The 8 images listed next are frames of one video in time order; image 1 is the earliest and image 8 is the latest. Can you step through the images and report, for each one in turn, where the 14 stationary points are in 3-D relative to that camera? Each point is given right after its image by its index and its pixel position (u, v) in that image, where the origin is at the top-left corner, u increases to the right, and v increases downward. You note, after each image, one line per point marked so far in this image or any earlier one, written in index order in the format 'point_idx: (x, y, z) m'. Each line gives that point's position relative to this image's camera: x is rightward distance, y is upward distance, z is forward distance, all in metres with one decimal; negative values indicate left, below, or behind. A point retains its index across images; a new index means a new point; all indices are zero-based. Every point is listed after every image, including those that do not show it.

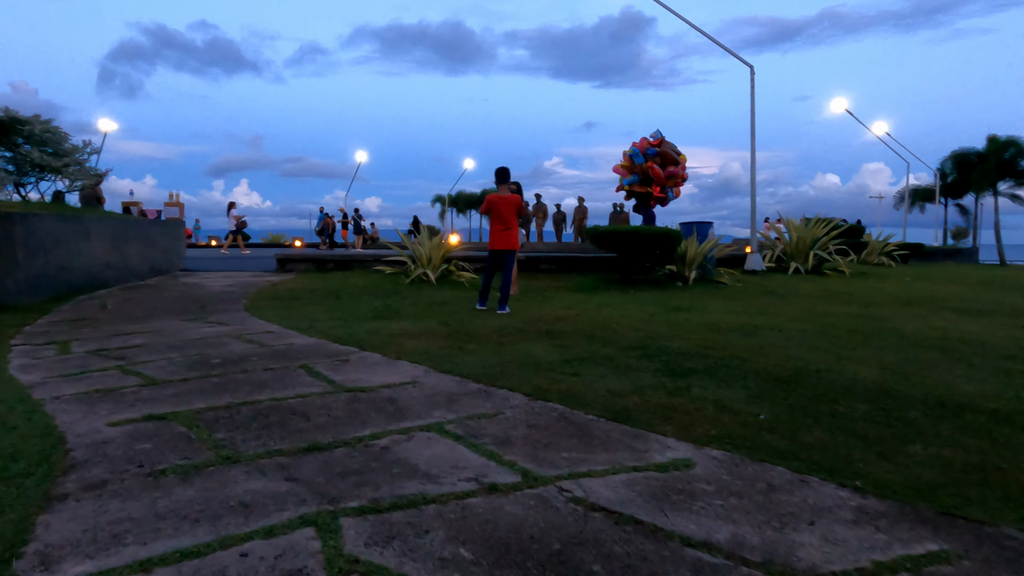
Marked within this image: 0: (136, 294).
0: (-4.3, -0.1, +7.6) m
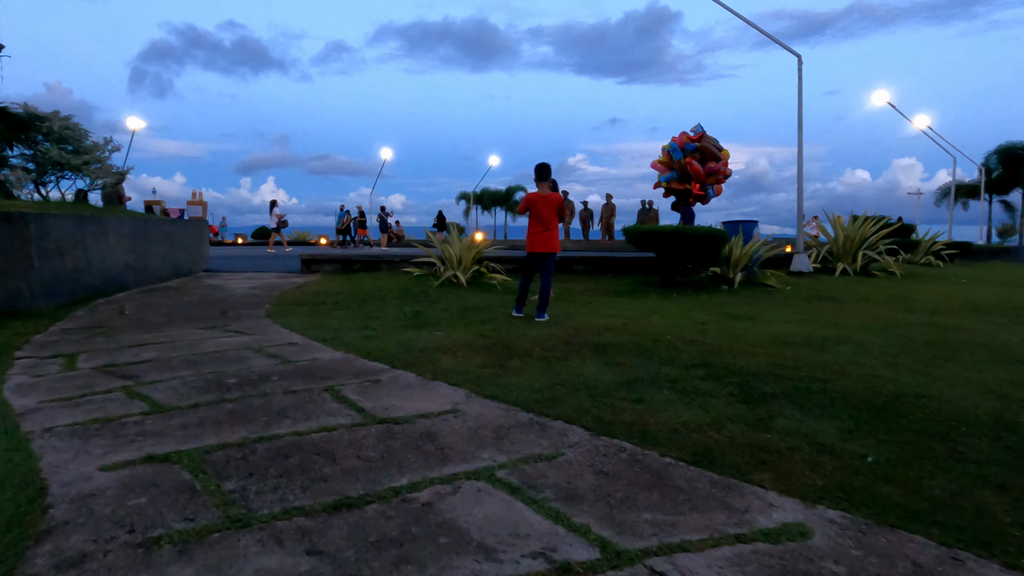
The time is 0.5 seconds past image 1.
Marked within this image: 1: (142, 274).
0: (-3.9, -0.1, +7.3) m
1: (-4.6, +0.2, +8.3) m
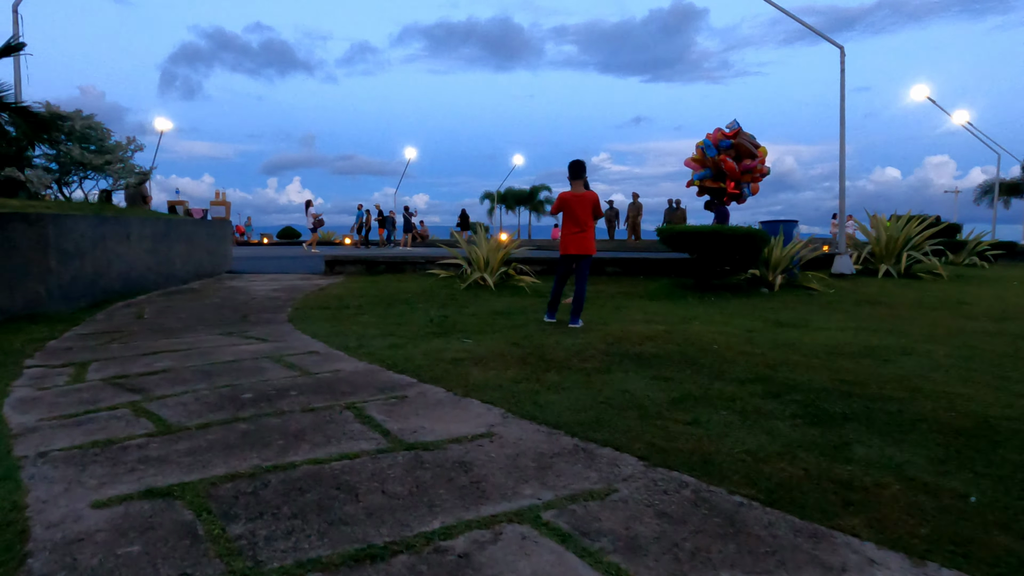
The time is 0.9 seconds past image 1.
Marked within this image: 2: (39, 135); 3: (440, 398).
0: (-3.6, -0.1, +7.1) m
1: (-4.2, +0.1, +8.1) m
2: (-5.2, +1.7, +7.3) m
3: (-0.3, -0.5, +3.2) m
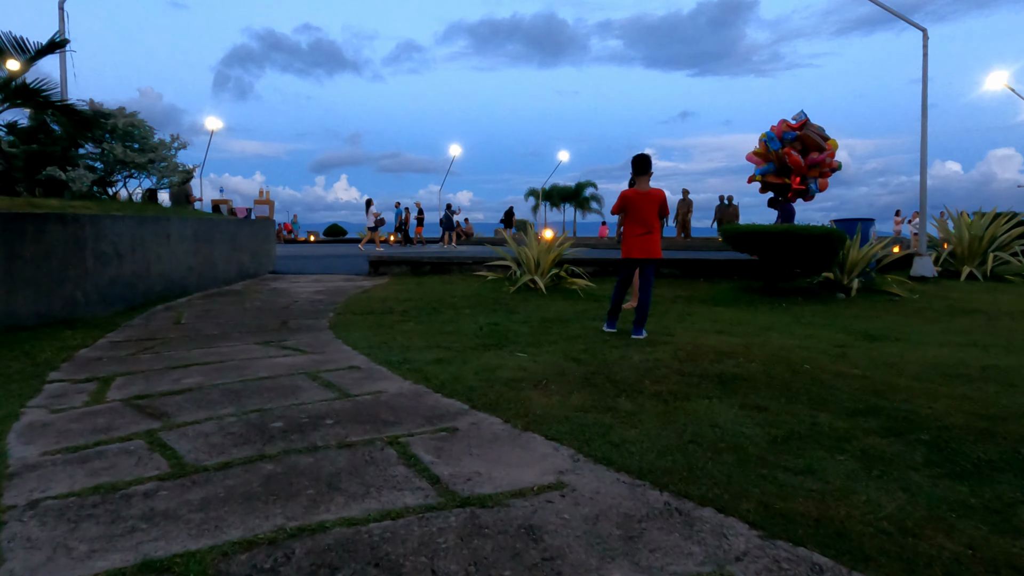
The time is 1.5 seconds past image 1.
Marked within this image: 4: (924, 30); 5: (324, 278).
0: (-3.0, -0.2, +6.8) m
1: (-3.6, +0.1, +7.9) m
2: (-4.6, +1.7, +7.2) m
3: (-0.1, -0.6, +2.7) m
4: (+5.7, +3.6, +9.2) m
5: (-2.6, +0.1, +9.3) m
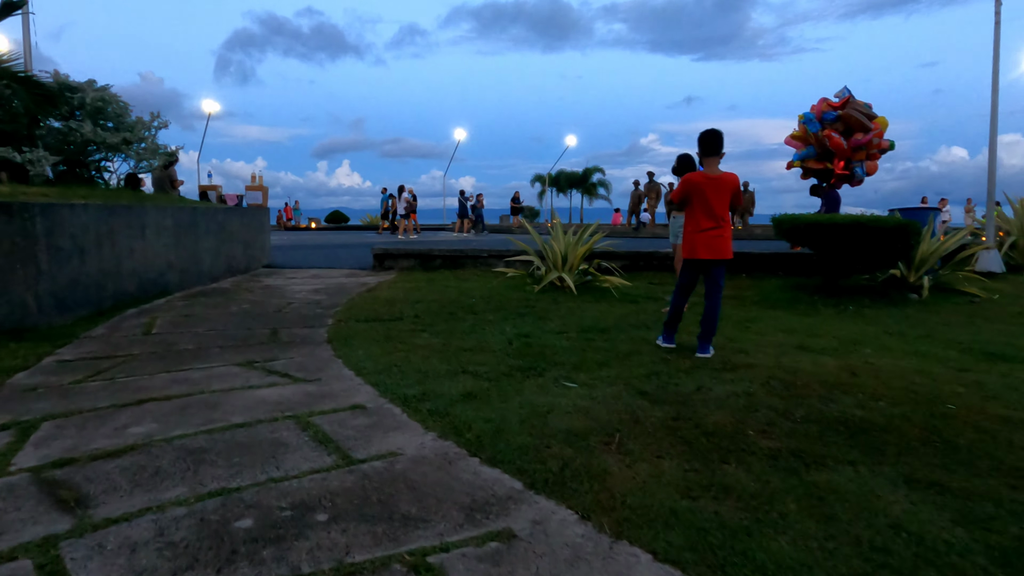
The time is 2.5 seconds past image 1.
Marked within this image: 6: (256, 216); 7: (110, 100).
0: (-2.8, -0.2, +5.9) m
1: (-3.4, +0.1, +6.9) m
2: (-4.4, +1.7, +6.2) m
3: (+0.2, -0.7, +1.8) m
4: (+6.0, +3.6, +8.2) m
5: (-2.4, +0.2, +8.4) m
6: (-3.3, +0.9, +8.6) m
7: (-4.3, +2.0, +7.2) m
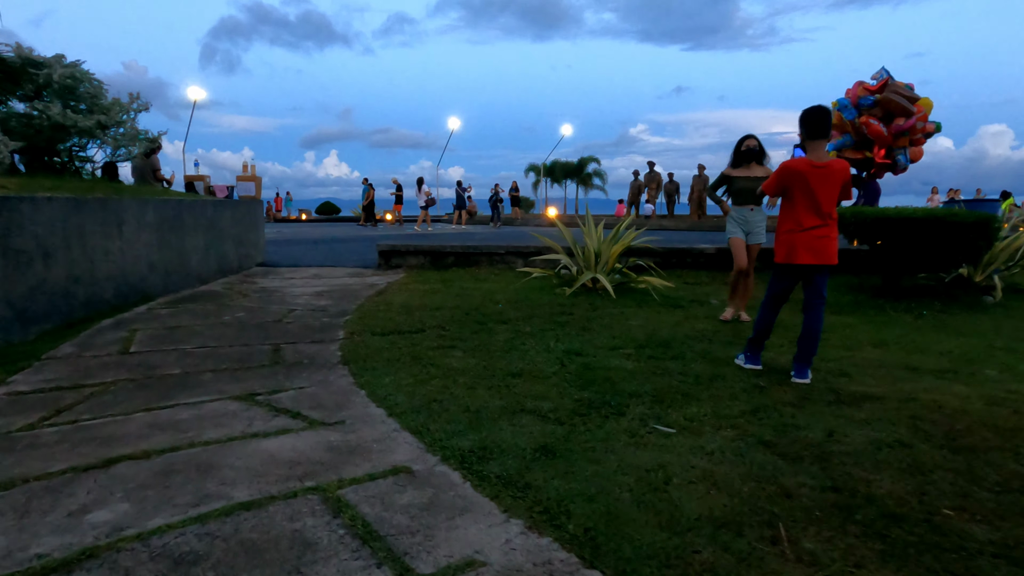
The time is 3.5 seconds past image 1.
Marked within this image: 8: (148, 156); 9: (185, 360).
0: (-2.5, -0.2, +5.1) m
1: (-3.1, +0.1, +6.1) m
2: (-4.1, +1.6, +5.4) m
3: (+0.5, -0.8, +1.1) m
4: (+6.2, +3.6, +7.5) m
5: (-2.1, +0.2, +7.6) m
6: (-3.1, +0.9, +7.8) m
7: (-4.1, +2.0, +6.3) m
8: (-4.2, +1.5, +7.6) m
9: (-1.9, -0.4, +3.9) m
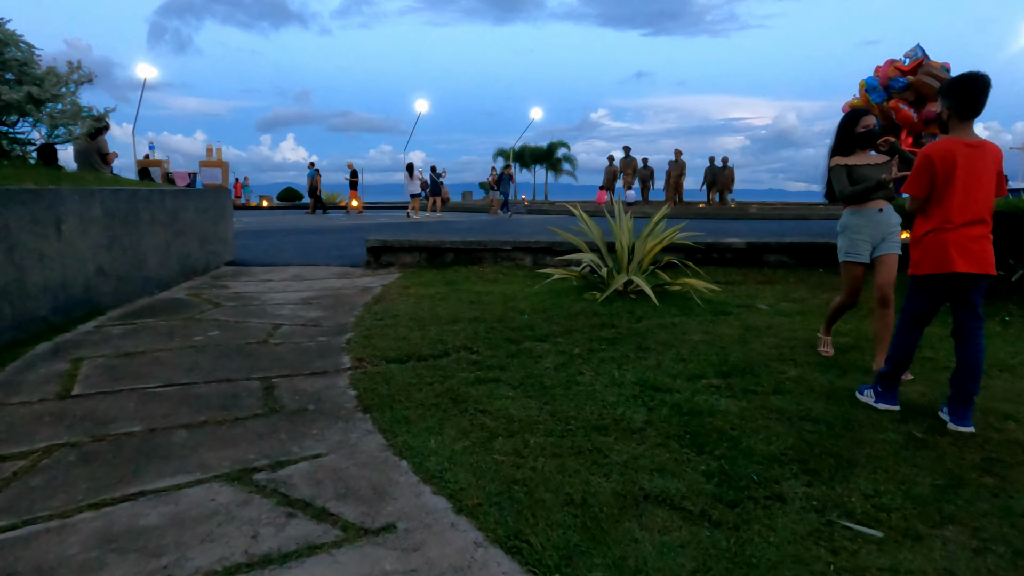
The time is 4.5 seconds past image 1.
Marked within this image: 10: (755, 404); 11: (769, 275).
0: (-2.3, -0.3, +4.1) m
1: (-2.9, 0.0, +5.1) m
2: (-3.9, +1.5, +4.2) m
3: (+1.0, -0.9, +0.2) m
4: (+6.3, +3.7, +6.9) m
5: (-2.0, +0.2, +6.6) m
6: (-3.0, +0.9, +6.7) m
7: (-3.9, +1.9, +5.2) m
8: (-4.1, +1.5, +6.5) m
9: (-1.6, -0.5, +2.9) m
10: (+1.1, -0.5, +3.1) m
11: (+2.6, +0.1, +6.5) m
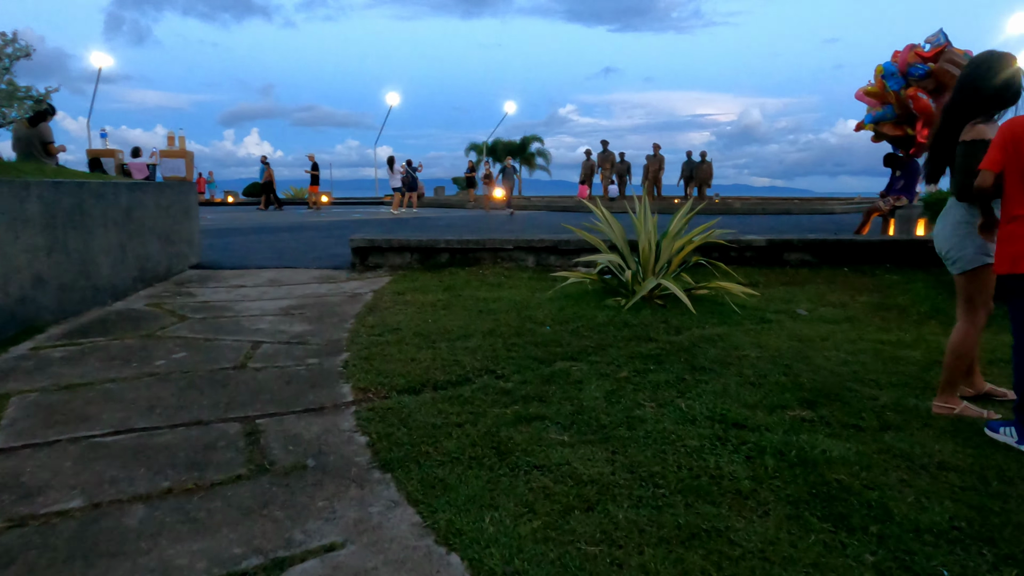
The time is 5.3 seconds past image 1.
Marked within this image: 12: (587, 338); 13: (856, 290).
0: (-2.1, -0.4, +3.3) m
1: (-2.8, 0.0, +4.3) m
2: (-3.8, +1.5, +3.4) m
3: (+1.3, -1.0, -0.4) m
4: (+6.3, +3.7, +6.5) m
5: (-2.0, +0.1, +5.8) m
6: (-3.0, +0.8, +5.9) m
7: (-3.8, +1.8, +4.3) m
8: (-4.0, +1.4, +5.6) m
9: (-1.4, -0.6, +2.2) m
10: (+1.3, -0.6, +2.5) m
11: (+2.6, +0.1, +6.0) m
12: (+0.5, -0.3, +3.9) m
13: (+3.0, 0.0, +5.6) m
